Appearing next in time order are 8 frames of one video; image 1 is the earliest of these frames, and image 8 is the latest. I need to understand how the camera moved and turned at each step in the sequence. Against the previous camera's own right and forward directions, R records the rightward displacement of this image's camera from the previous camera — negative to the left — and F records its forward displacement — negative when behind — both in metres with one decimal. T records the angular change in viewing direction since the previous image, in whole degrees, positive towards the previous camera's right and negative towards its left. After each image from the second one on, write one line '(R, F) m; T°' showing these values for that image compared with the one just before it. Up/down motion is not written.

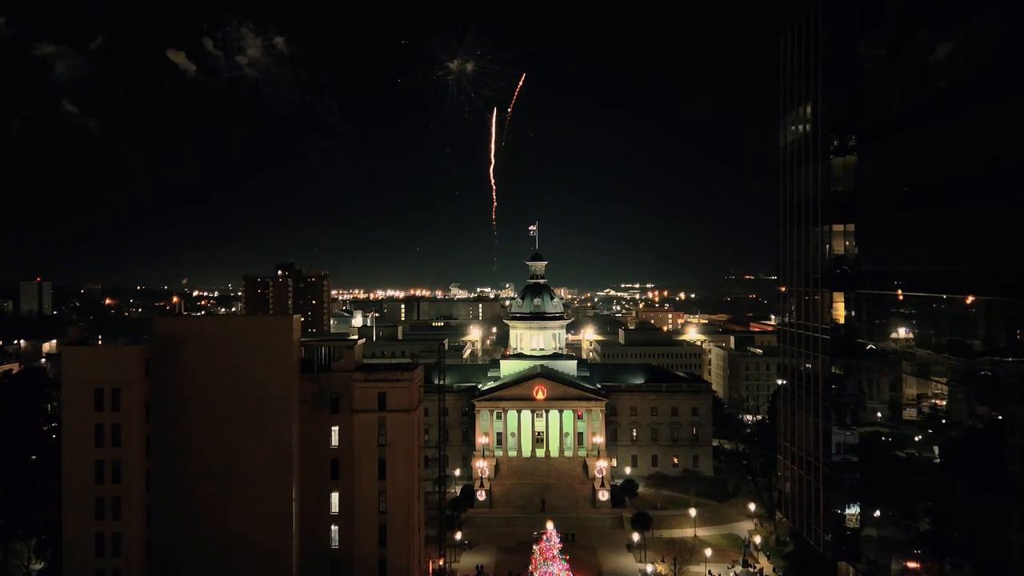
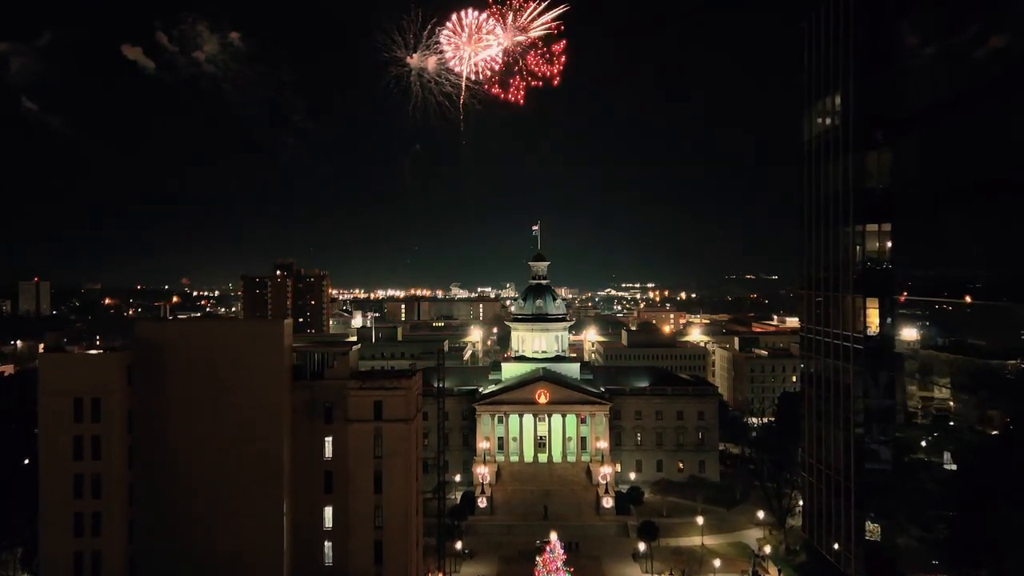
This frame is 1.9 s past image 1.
(-0.1, +2.3) m; 0°
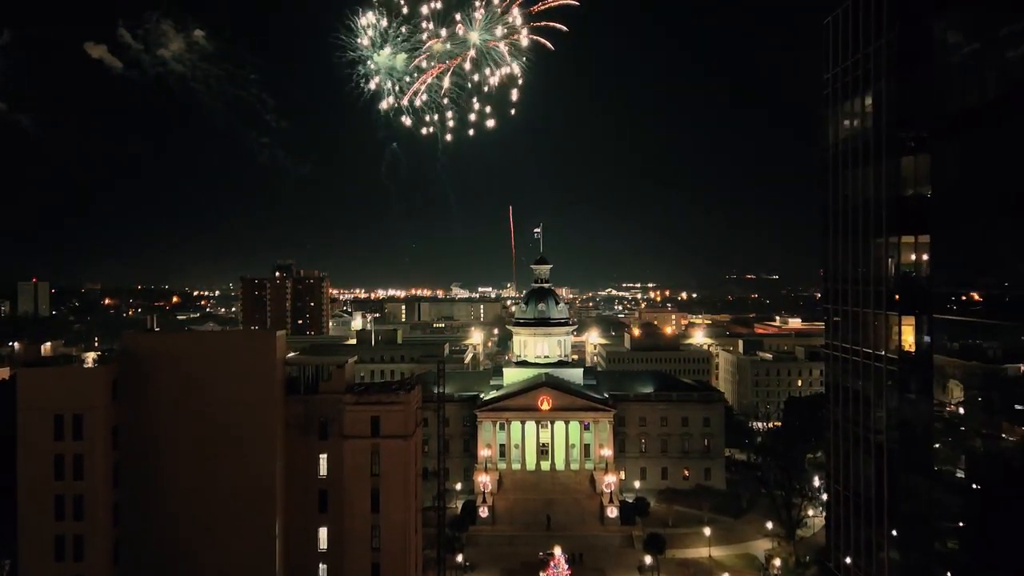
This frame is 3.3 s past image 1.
(-0.2, +2.0) m; 0°
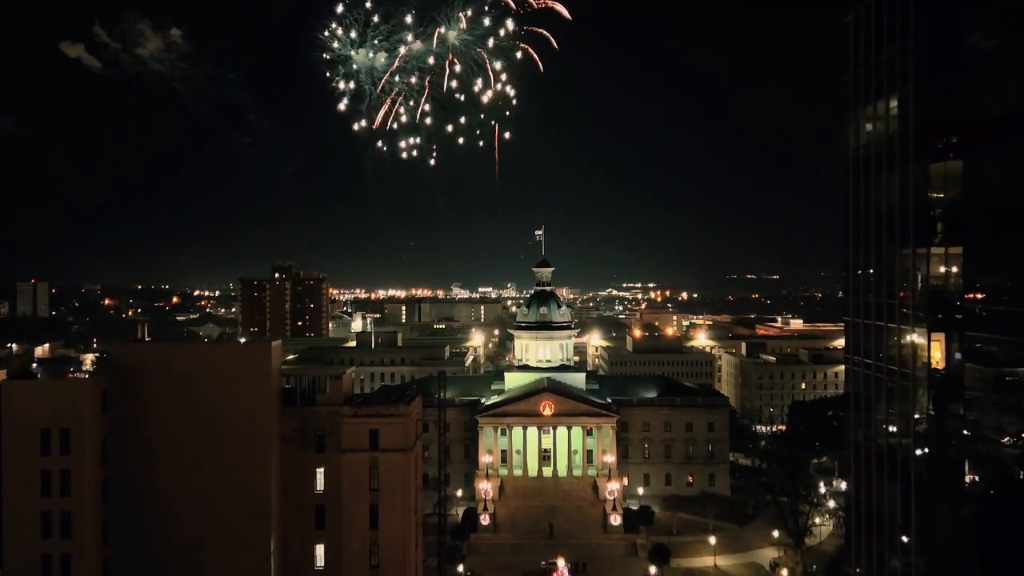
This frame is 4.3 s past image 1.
(-0.1, +1.3) m; 0°
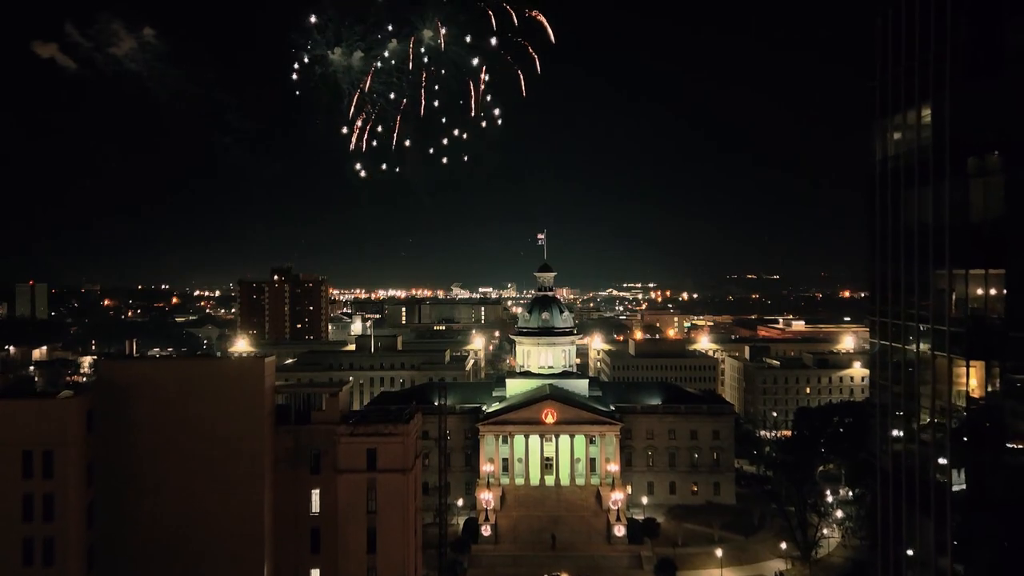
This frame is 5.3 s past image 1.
(-0.2, +1.6) m; 0°
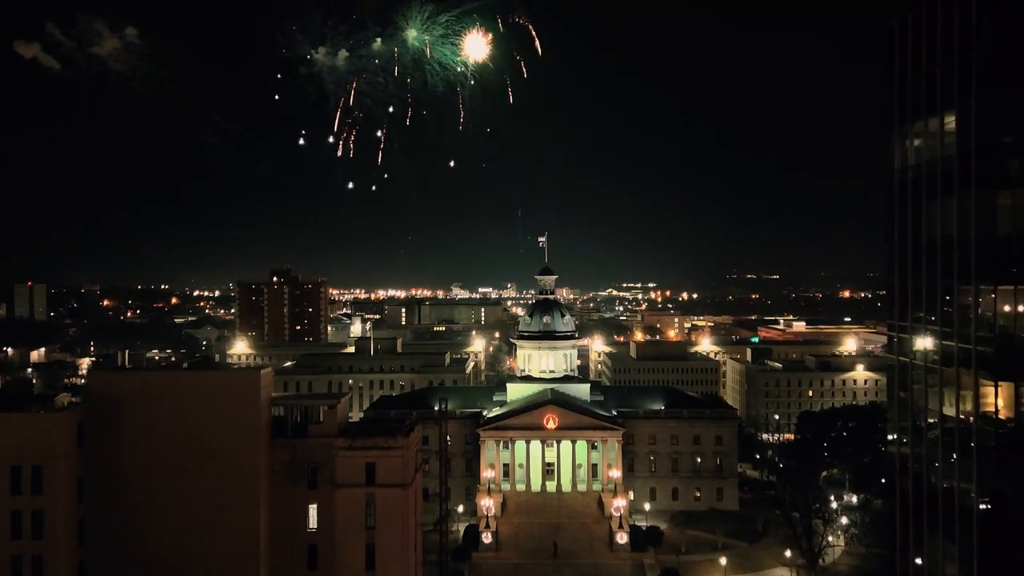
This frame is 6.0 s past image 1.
(-0.1, +1.0) m; 0°
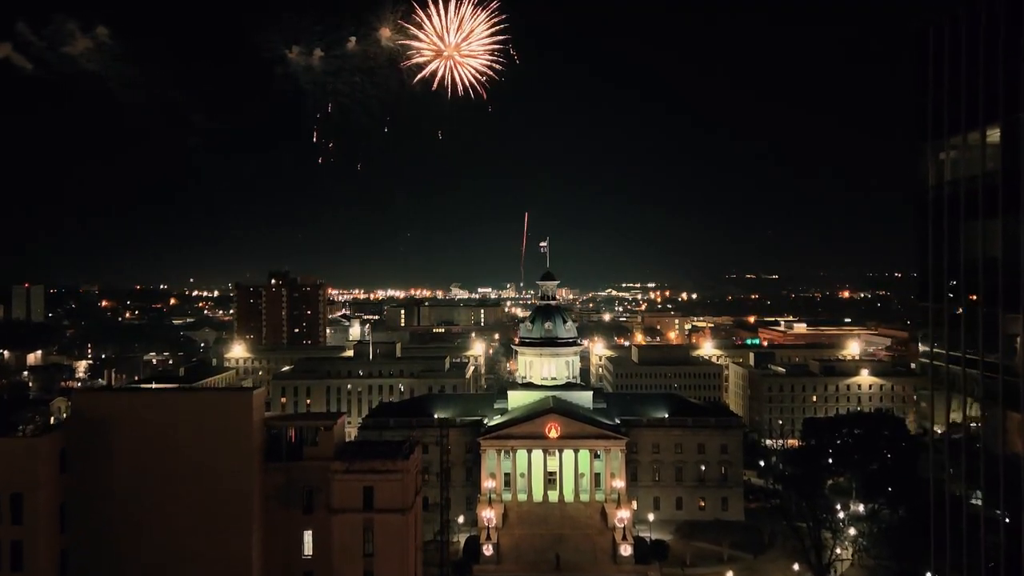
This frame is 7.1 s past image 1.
(-0.2, +1.6) m; 0°
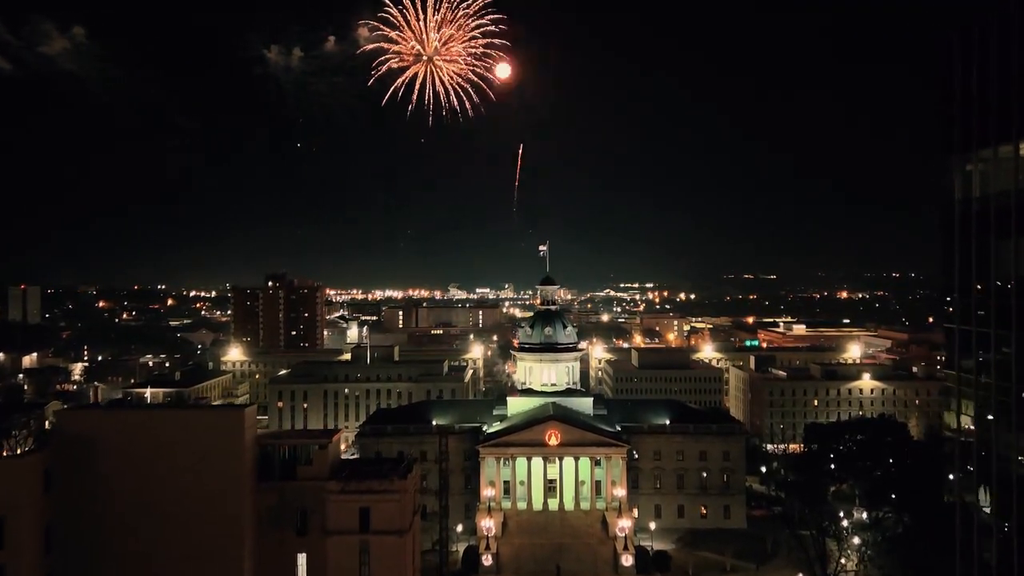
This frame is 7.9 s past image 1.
(-0.1, +1.2) m; 0°
